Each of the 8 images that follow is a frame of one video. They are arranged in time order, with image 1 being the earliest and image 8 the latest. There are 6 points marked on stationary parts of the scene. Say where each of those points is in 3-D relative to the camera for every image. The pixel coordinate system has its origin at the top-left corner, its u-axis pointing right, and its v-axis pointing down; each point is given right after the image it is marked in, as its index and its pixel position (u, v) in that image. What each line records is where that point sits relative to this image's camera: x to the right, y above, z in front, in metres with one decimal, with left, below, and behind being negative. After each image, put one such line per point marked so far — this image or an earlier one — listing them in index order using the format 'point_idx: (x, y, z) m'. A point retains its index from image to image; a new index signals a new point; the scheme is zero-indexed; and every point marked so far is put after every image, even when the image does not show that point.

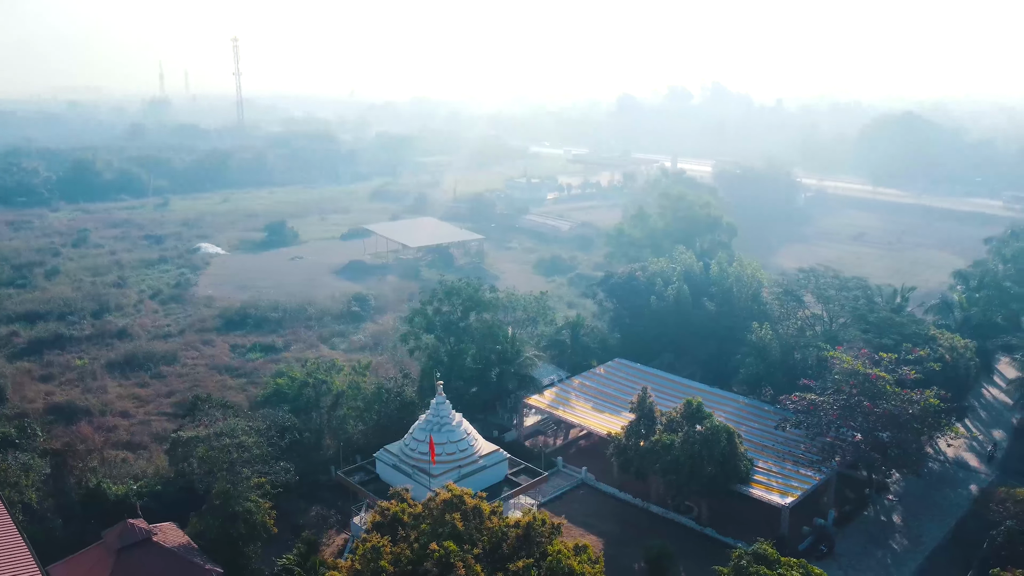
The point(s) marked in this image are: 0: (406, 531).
0: (-2.0, -4.8, +16.3) m
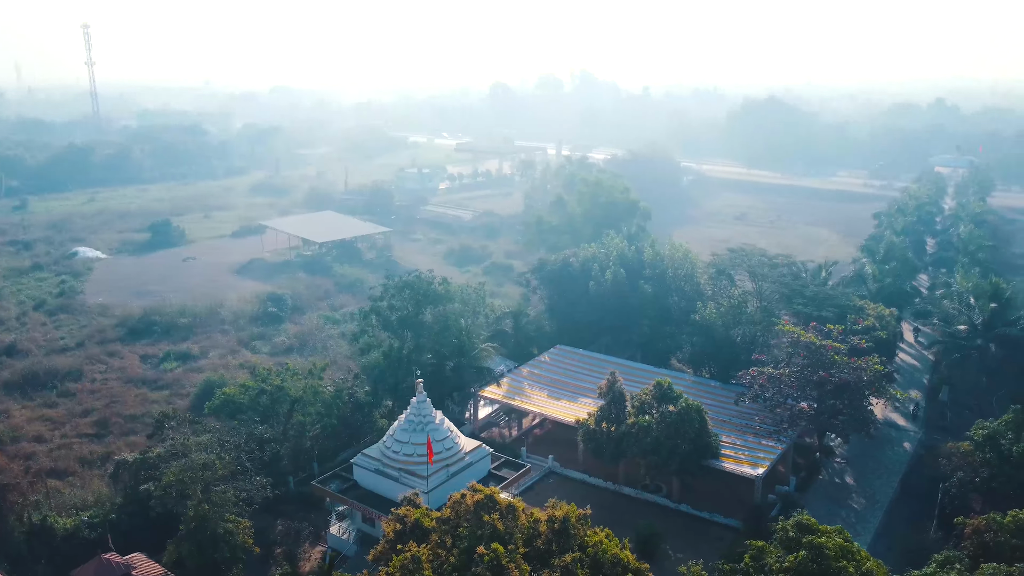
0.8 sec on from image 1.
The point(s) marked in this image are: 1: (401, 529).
0: (-1.3, -4.8, +15.7) m
1: (-2.2, -4.8, +16.6) m
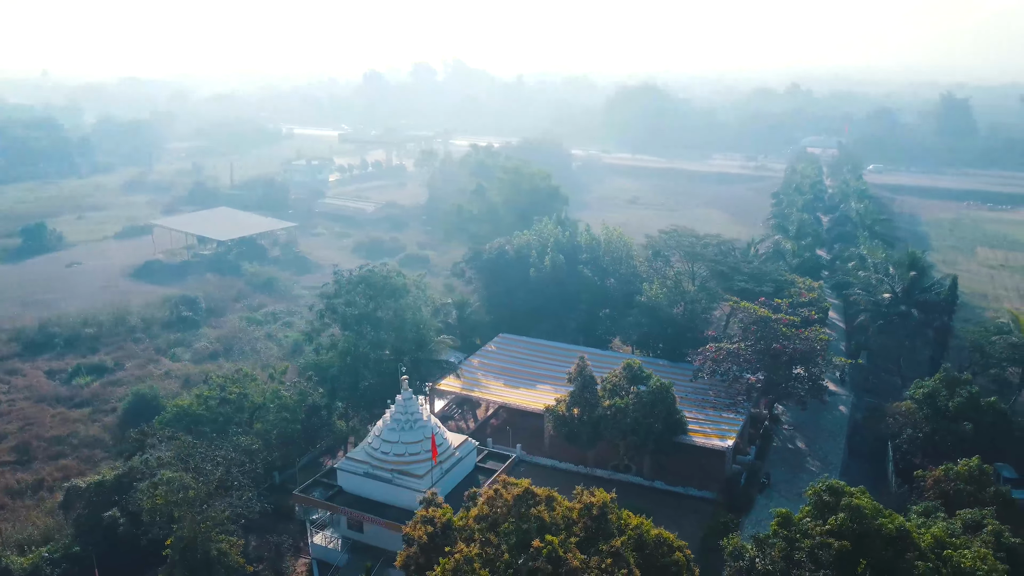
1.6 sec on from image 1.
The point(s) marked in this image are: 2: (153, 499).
0: (-0.5, -4.6, +15.3) m
1: (-1.5, -4.7, +16.0) m
2: (-7.9, -4.6, +18.0) m
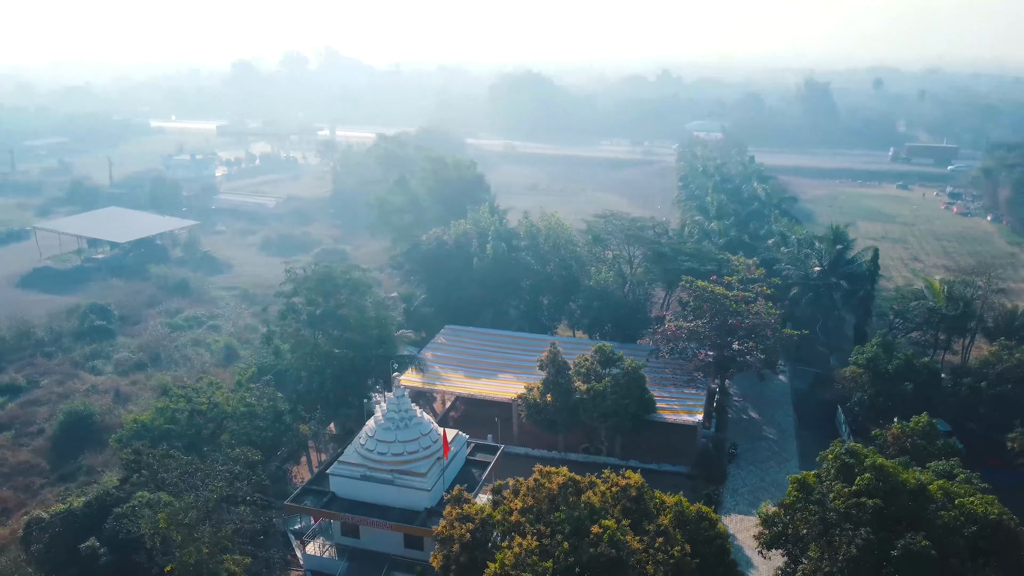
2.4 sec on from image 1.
0: (+0.4, -4.4, +15.1) m
1: (-0.7, -4.5, +15.7) m
2: (-7.3, -4.7, +16.6) m
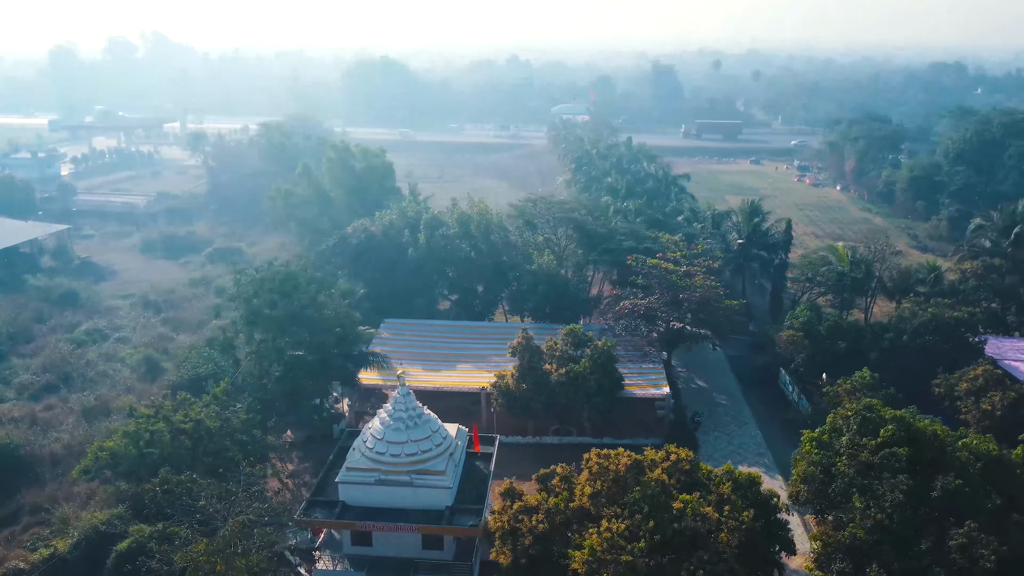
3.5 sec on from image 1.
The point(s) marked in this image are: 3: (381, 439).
0: (+1.8, -4.1, +15.2) m
1: (+0.5, -4.3, +15.5) m
2: (-6.1, -4.9, +15.1) m
3: (-3.1, -3.6, +19.6) m
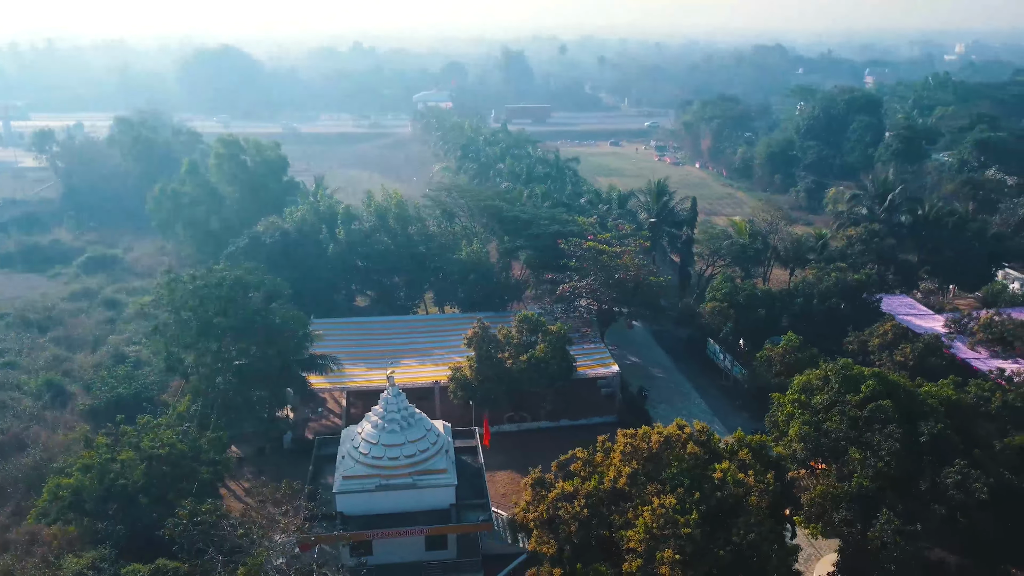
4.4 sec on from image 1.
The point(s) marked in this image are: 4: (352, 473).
0: (+2.5, -3.8, +15.5) m
1: (+1.3, -4.0, +15.6) m
2: (-5.1, -5.1, +13.9) m
3: (-3.1, -3.5, +18.8) m
4: (-3.6, -4.2, +18.6) m
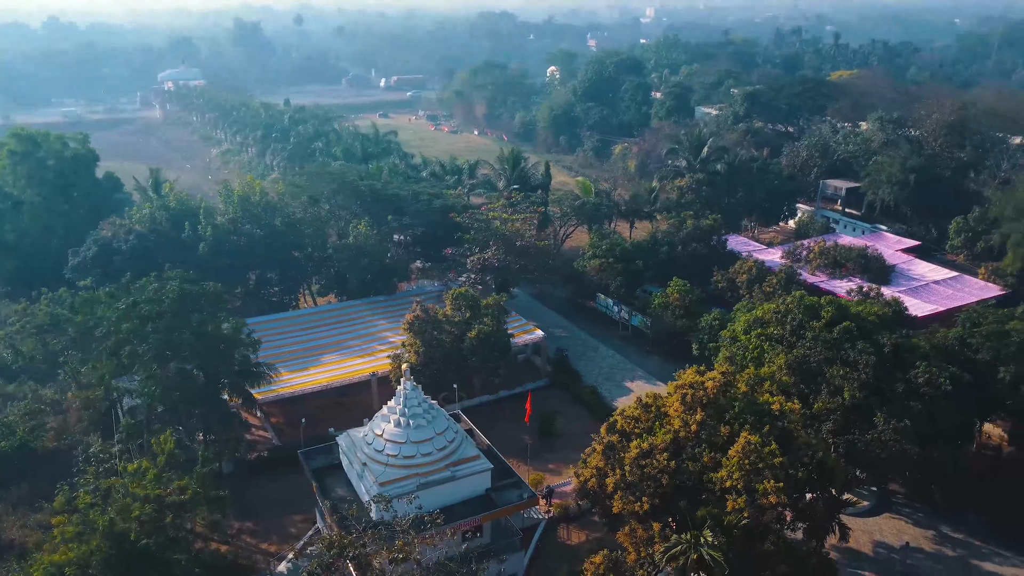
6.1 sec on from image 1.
0: (+4.1, -2.9, +16.5) m
1: (+2.9, -3.3, +16.2) m
2: (-2.3, -5.2, +12.6) m
3: (-2.3, -3.3, +17.8) m
4: (-2.7, -4.0, +17.4) m
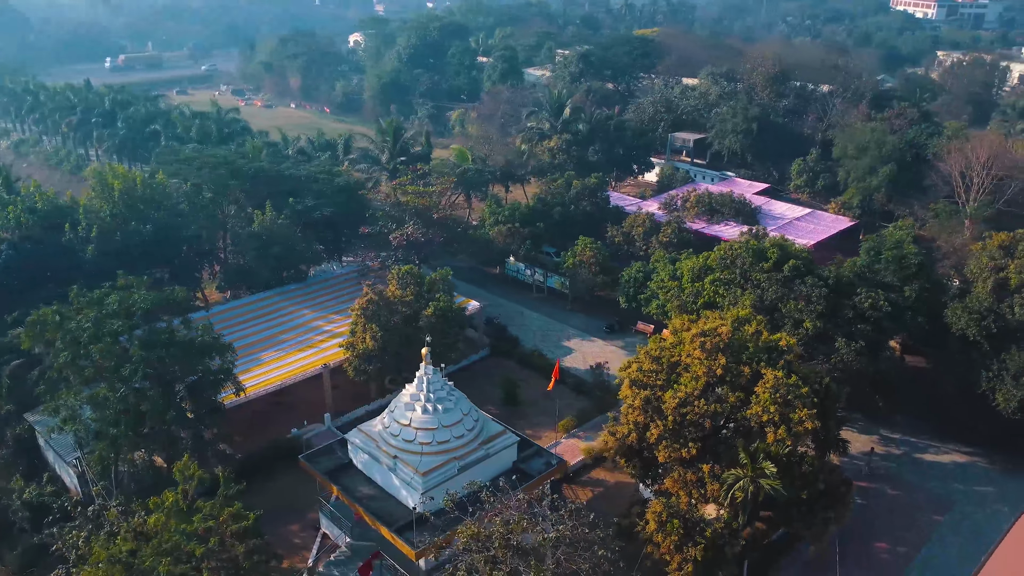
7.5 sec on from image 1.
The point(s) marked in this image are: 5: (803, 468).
0: (+4.9, -1.8, +17.7) m
1: (+3.9, -2.4, +17.1) m
2: (0.0, -4.9, +12.3) m
3: (-1.6, -2.9, +17.2) m
4: (-1.7, -3.6, +16.8) m
5: (+5.9, -3.6, +16.6) m
